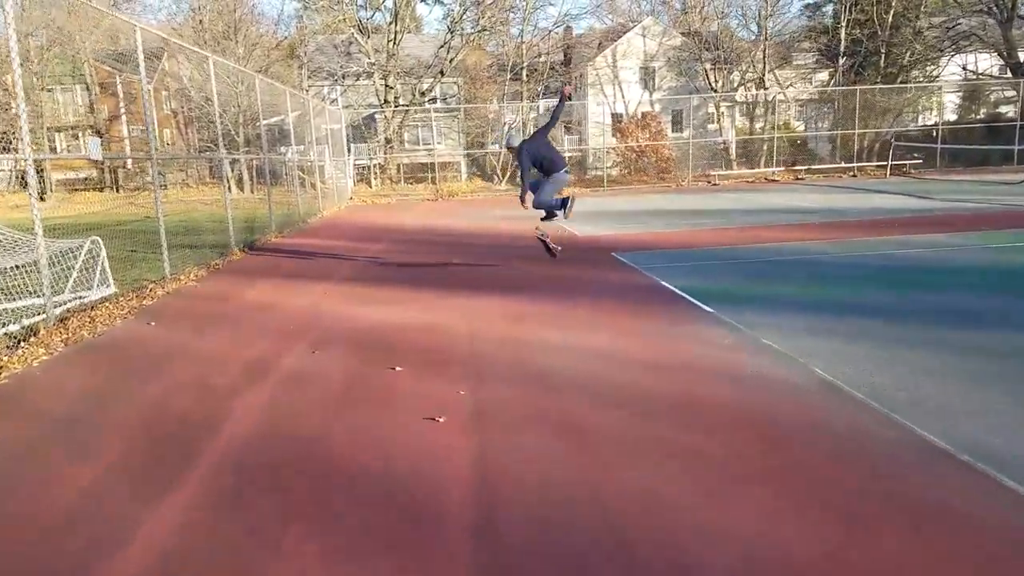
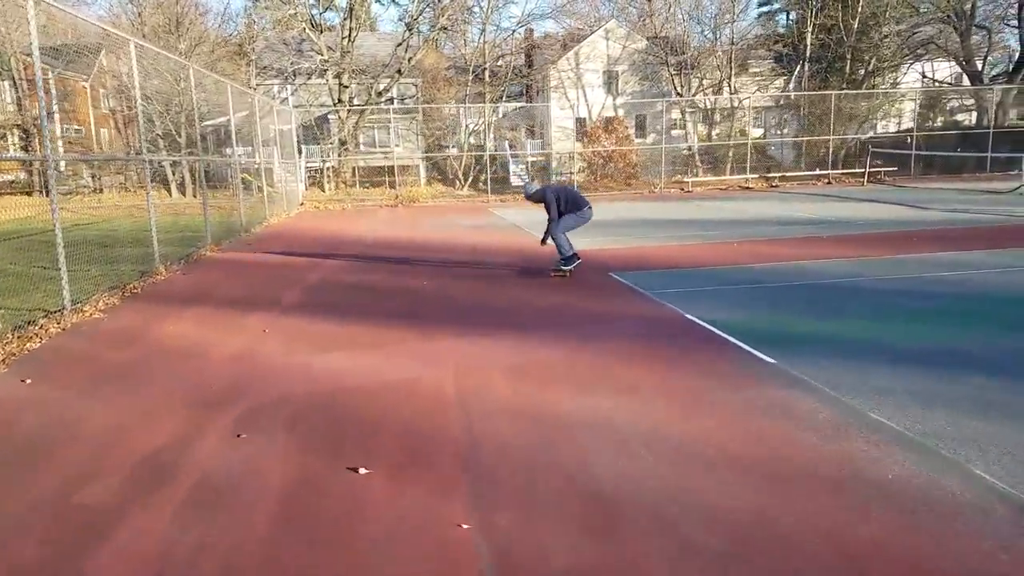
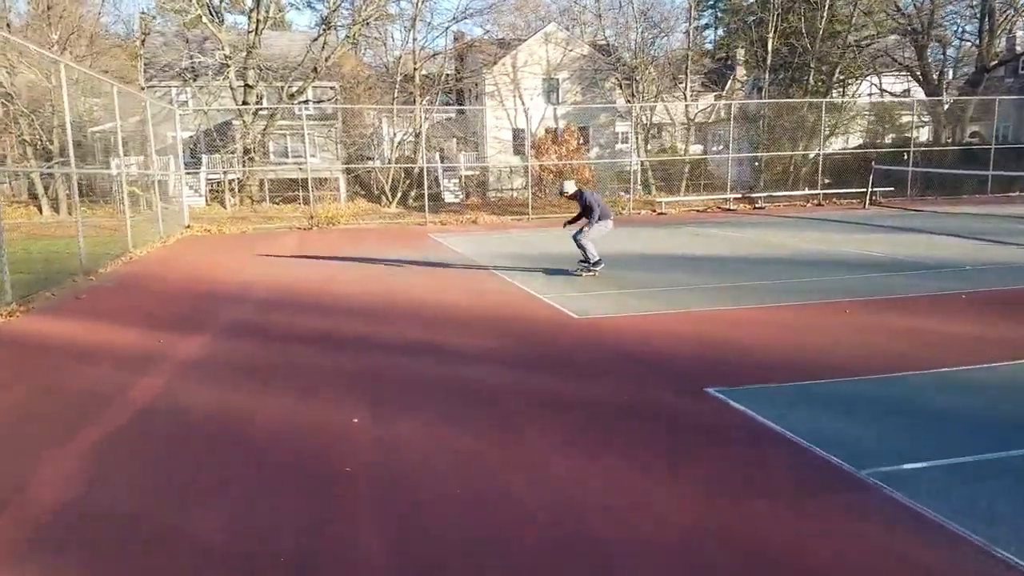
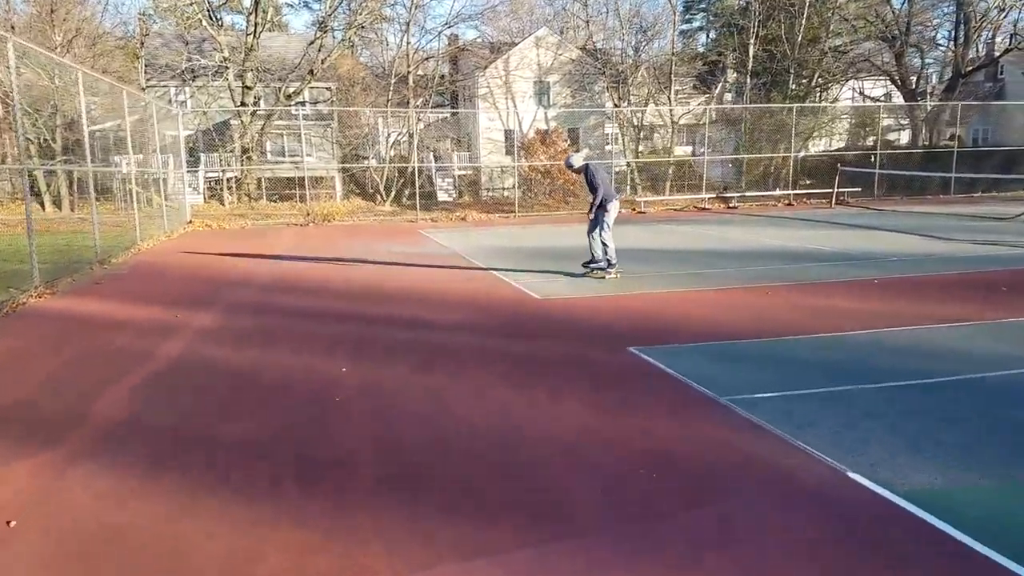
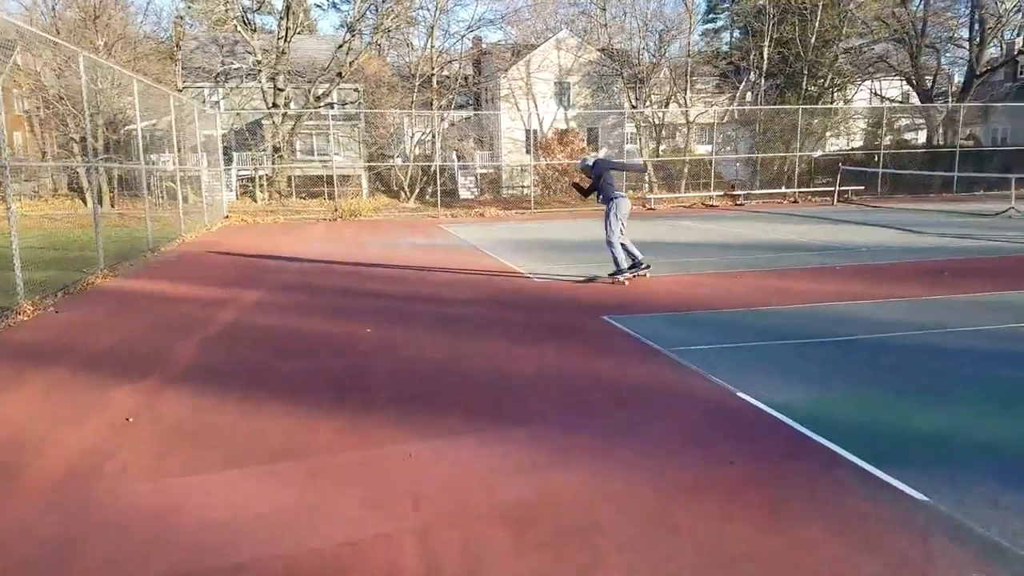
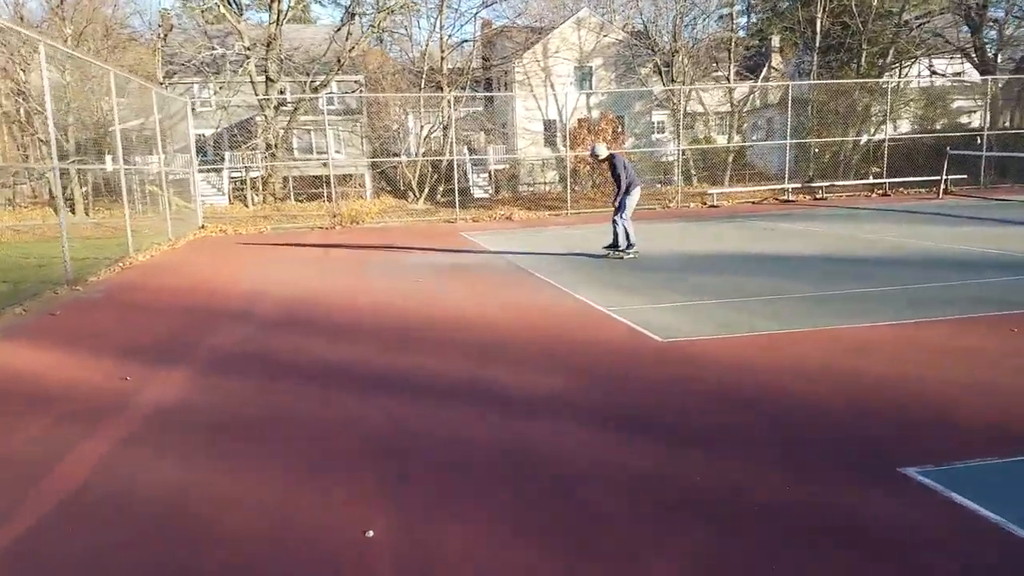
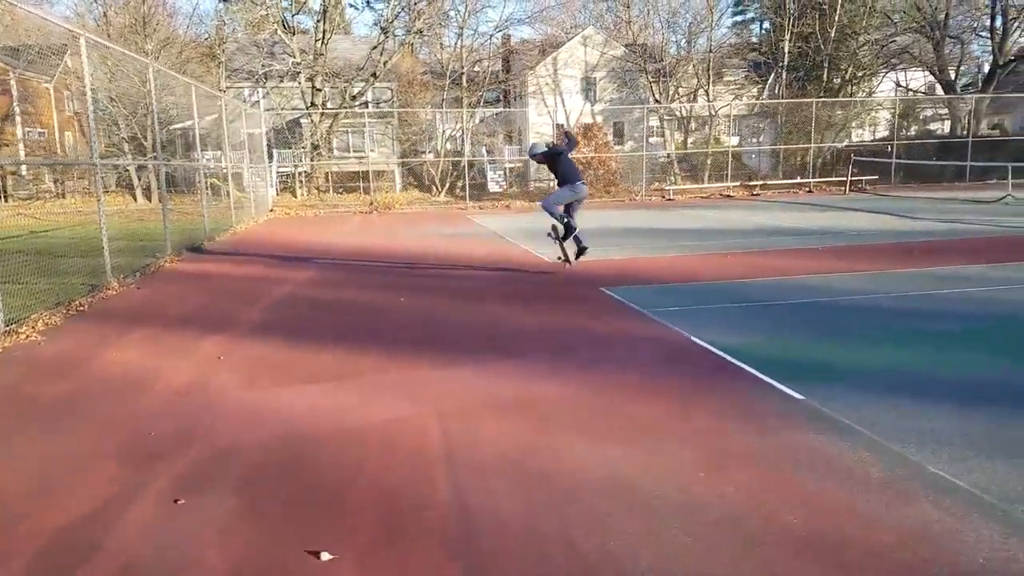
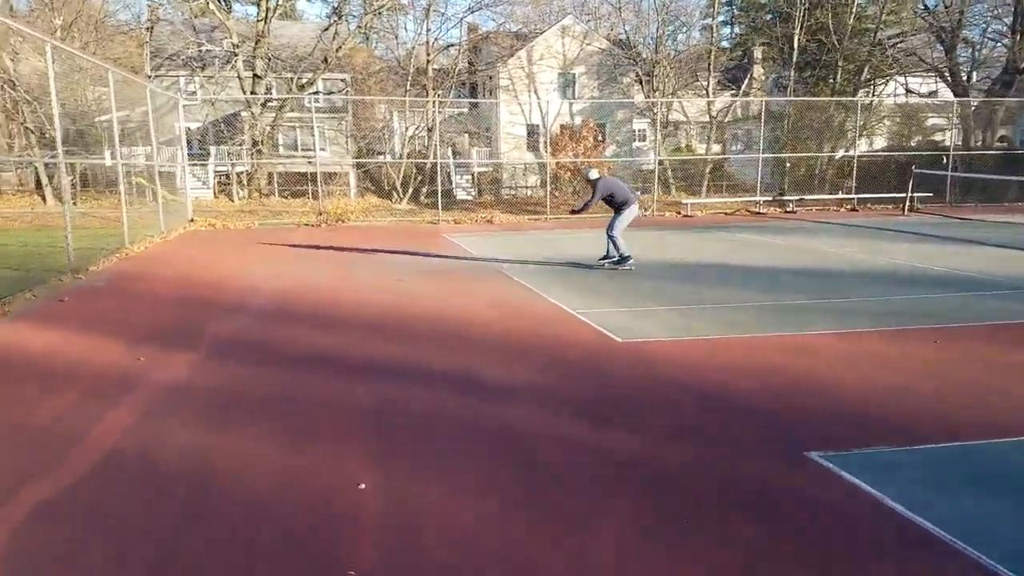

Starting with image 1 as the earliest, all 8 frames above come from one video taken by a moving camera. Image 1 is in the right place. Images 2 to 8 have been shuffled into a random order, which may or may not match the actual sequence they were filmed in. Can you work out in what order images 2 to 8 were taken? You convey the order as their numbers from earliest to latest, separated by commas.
2, 7, 5, 4, 3, 8, 6
